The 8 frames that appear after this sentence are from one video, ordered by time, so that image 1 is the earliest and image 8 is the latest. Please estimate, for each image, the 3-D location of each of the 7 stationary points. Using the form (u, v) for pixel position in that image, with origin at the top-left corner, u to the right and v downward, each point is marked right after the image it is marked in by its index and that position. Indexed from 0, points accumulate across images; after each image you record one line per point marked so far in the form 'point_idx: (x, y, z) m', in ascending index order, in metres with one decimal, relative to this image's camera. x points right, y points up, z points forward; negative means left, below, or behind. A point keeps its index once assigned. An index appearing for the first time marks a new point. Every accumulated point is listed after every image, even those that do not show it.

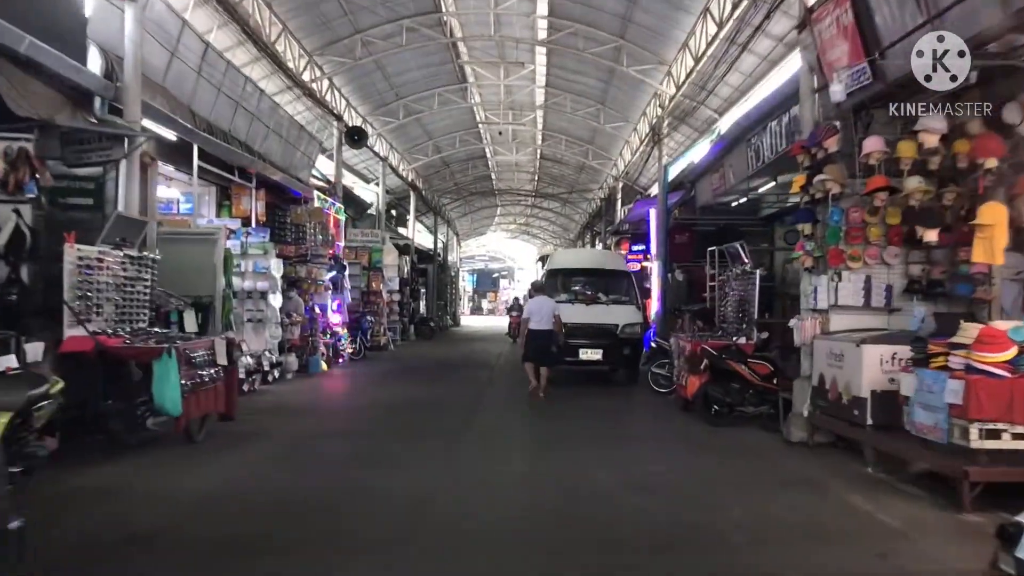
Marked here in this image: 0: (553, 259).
0: (+0.6, +0.5, +14.7) m
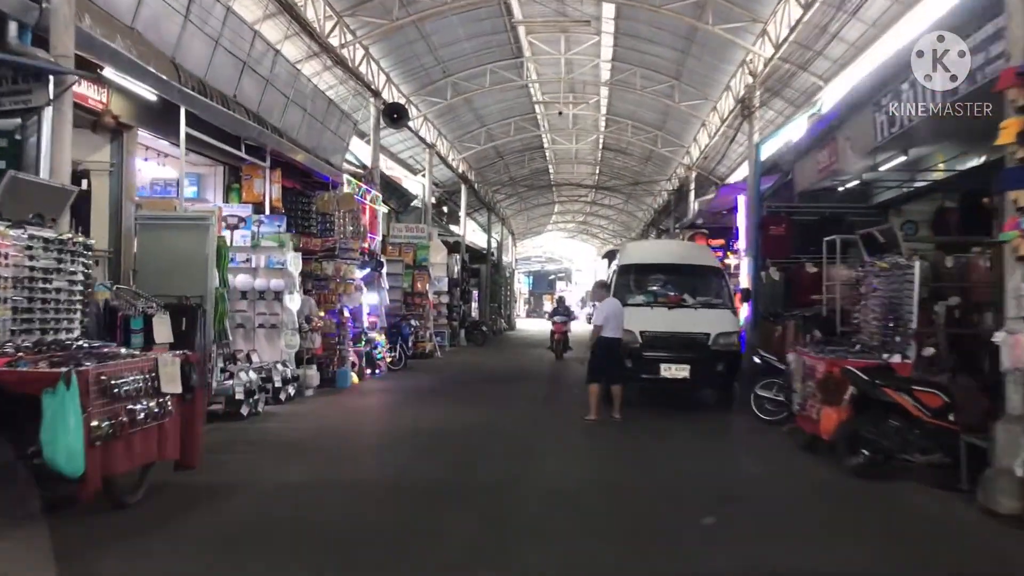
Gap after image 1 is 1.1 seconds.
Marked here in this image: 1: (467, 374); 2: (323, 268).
0: (+1.4, +0.5, +12.2) m
1: (-0.8, -1.5, +16.5) m
2: (-2.6, +0.3, +13.4) m
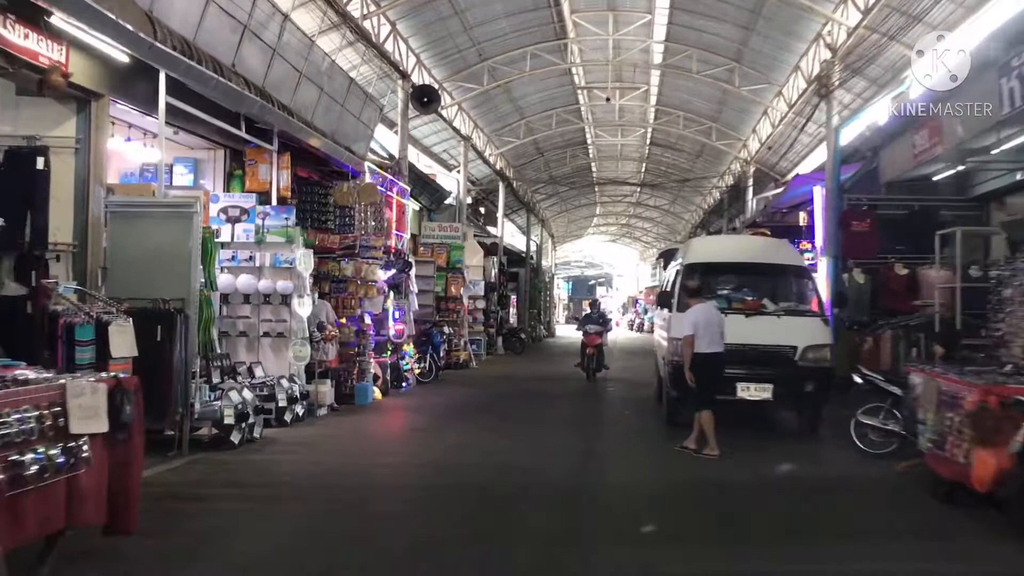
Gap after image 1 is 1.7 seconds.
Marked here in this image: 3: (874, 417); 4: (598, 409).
0: (+1.9, +0.4, +10.4) m
1: (-0.1, -1.6, +14.8) m
2: (-2.1, +0.2, +11.8) m
3: (+3.1, -1.1, +8.0) m
4: (+1.1, -1.5, +11.7) m
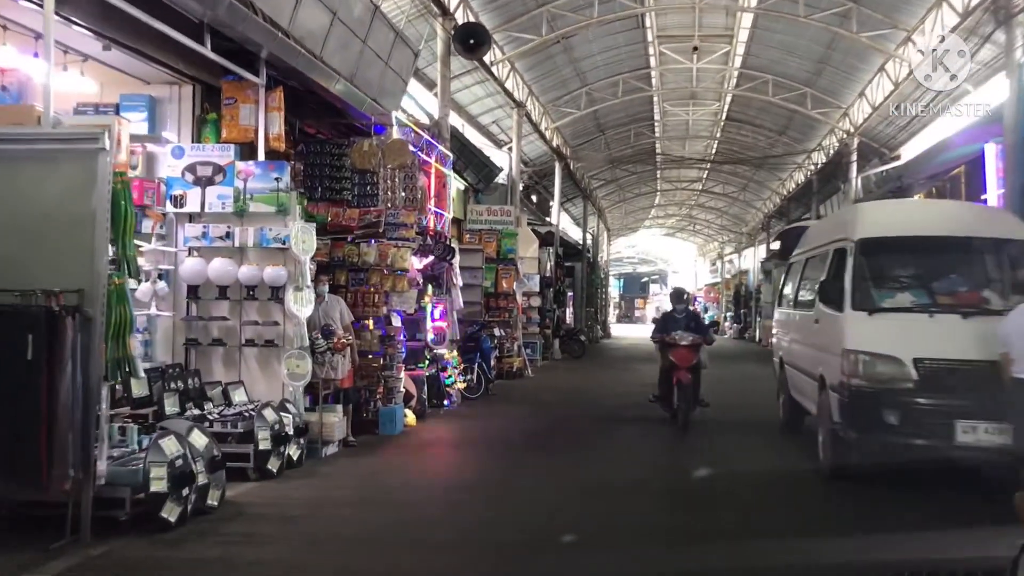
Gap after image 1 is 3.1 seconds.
0: (+2.6, +0.5, +7.3) m
1: (+0.7, -1.5, +11.7) m
2: (-1.4, +0.3, +8.9) m
3: (+3.6, -1.0, +4.8) m
4: (+1.8, -1.4, +8.6) m
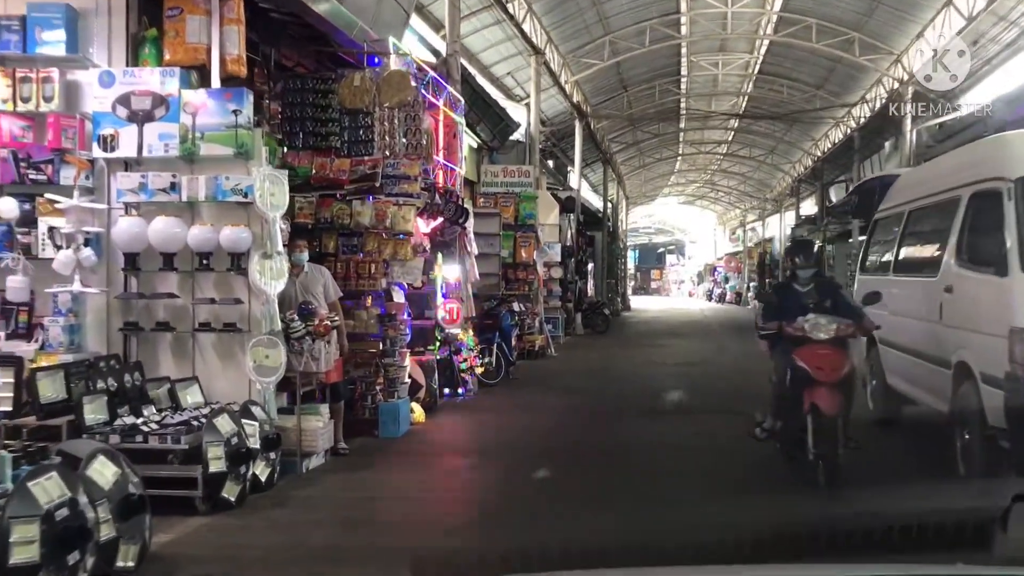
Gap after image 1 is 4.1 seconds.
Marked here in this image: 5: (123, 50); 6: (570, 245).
0: (+2.8, +0.8, +5.5) m
1: (+1.0, -1.1, +10.1) m
2: (-1.2, +0.6, +7.2) m
3: (+3.8, -0.8, +3.1) m
4: (+2.0, -1.1, +6.9) m
5: (-2.4, +1.4, +5.8) m
6: (+1.1, +0.9, +18.8) m
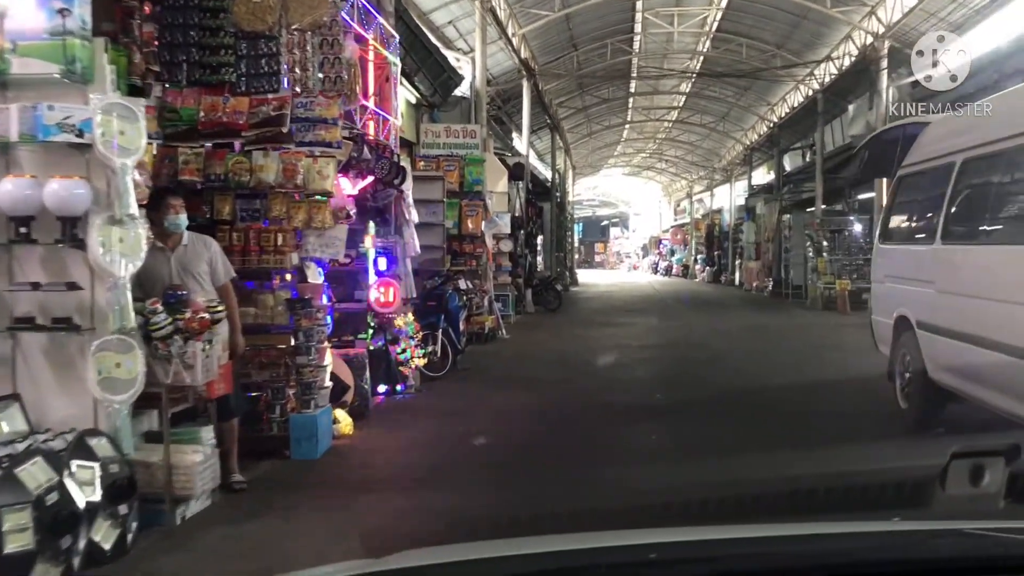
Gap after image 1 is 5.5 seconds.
0: (+2.6, +0.9, +4.1) m
1: (+0.6, -0.9, +8.6) m
2: (-1.5, +0.7, +5.5) m
3: (+3.7, -0.7, +1.8) m
4: (+1.7, -1.0, +5.5) m
5: (-2.6, +1.5, +4.0) m
6: (+0.1, +1.3, +17.3) m
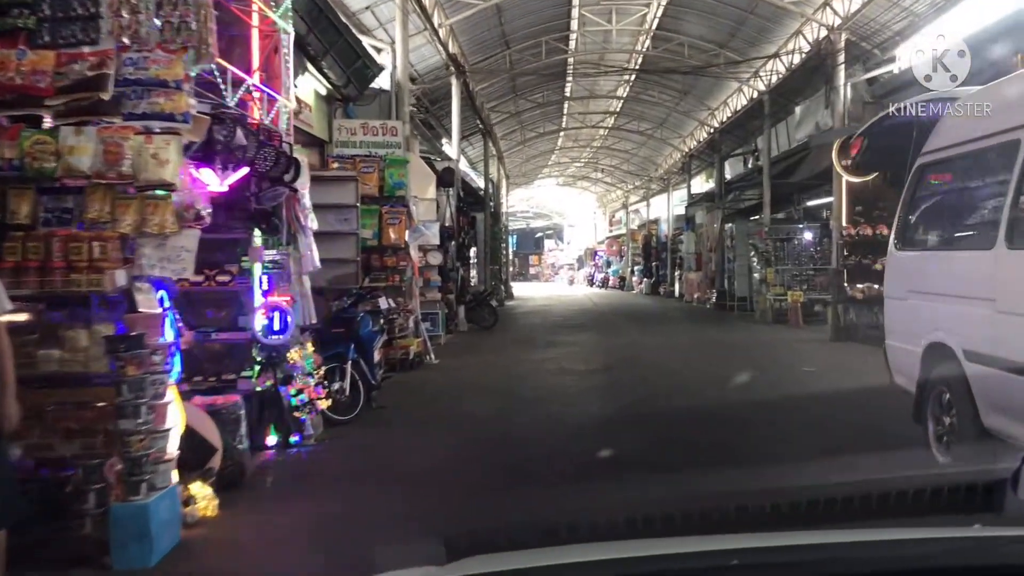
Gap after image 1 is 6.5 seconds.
0: (+2.3, +0.8, +2.8) m
1: (0.0, -1.1, +7.0) m
2: (-1.8, +0.6, +3.9) m
3: (+3.6, -0.7, +0.5) m
4: (+1.4, -1.1, +4.0) m
5: (-2.8, +1.4, +2.3) m
6: (-1.0, +1.0, +15.7) m
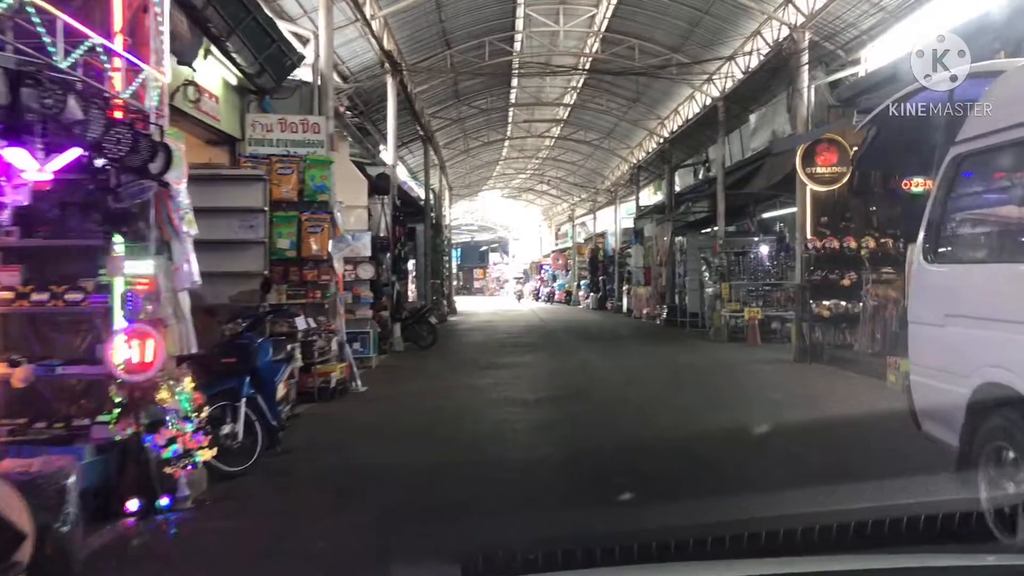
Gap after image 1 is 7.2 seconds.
0: (+2.1, +0.8, +1.7) m
1: (-0.4, -1.2, +5.8) m
2: (-2.0, +0.5, +2.5) m
3: (+3.6, -0.8, -0.5) m
4: (+1.2, -1.1, +2.9) m
5: (-2.9, +1.3, +0.9) m
6: (-2.0, +0.8, +14.4) m
